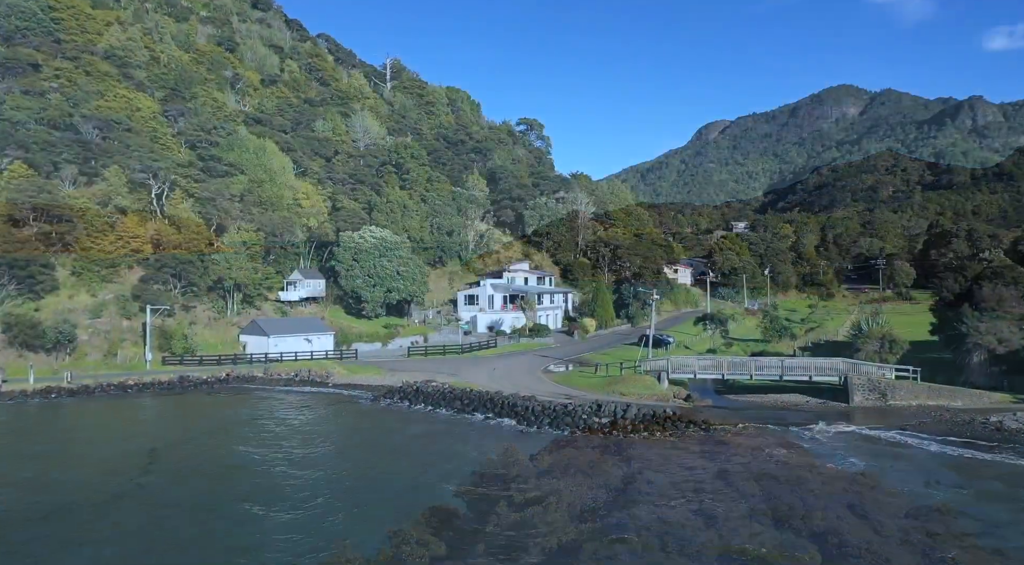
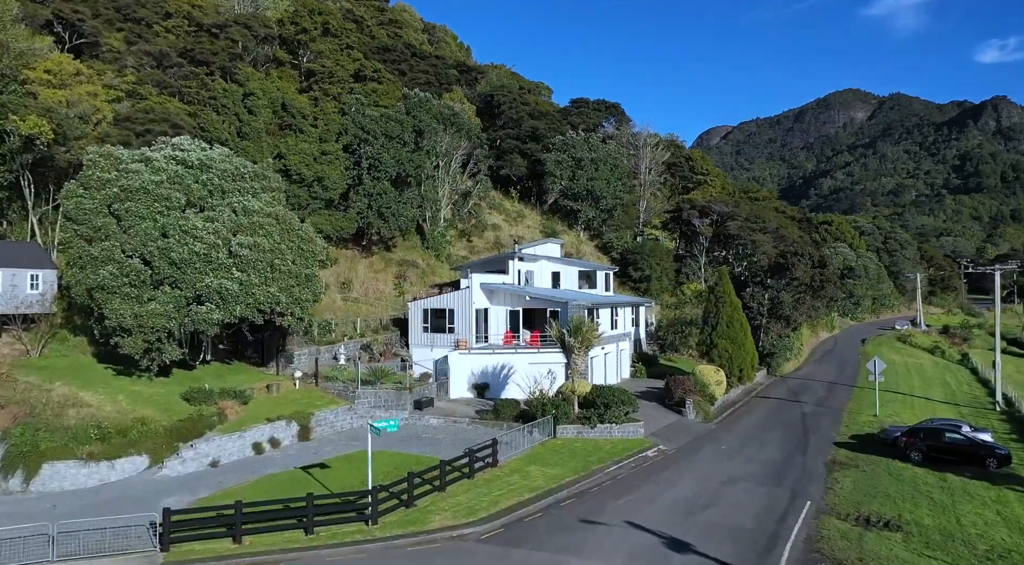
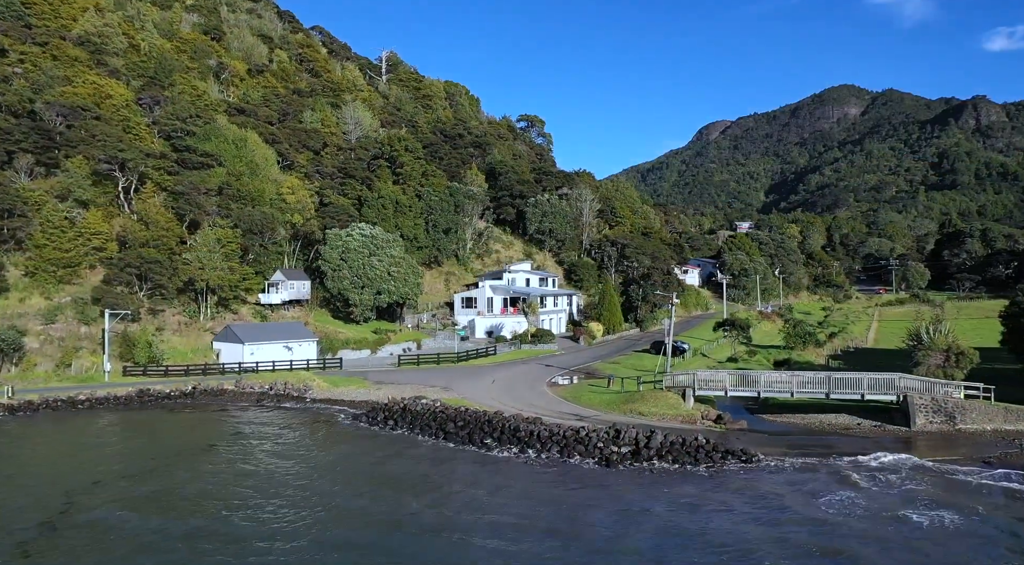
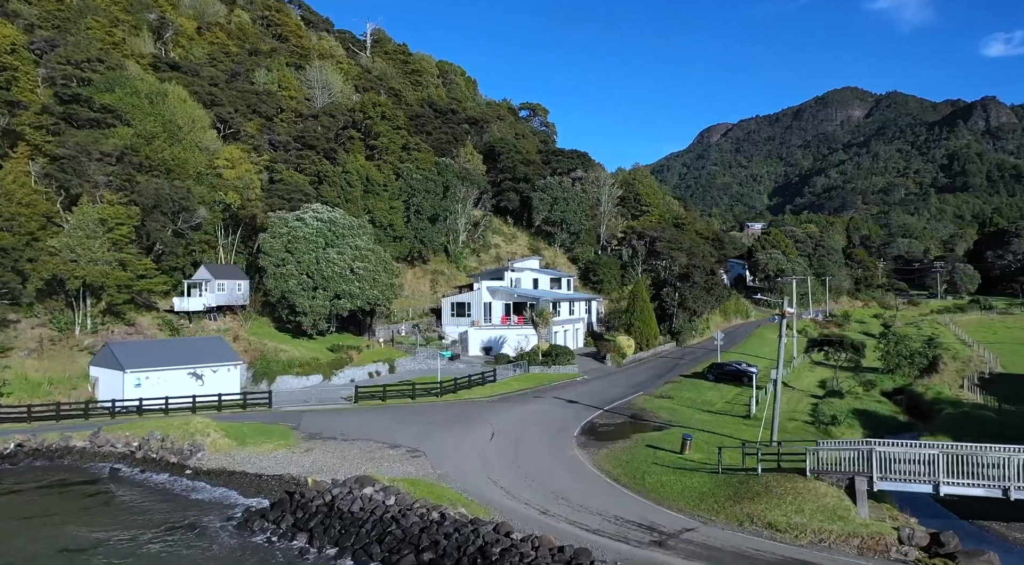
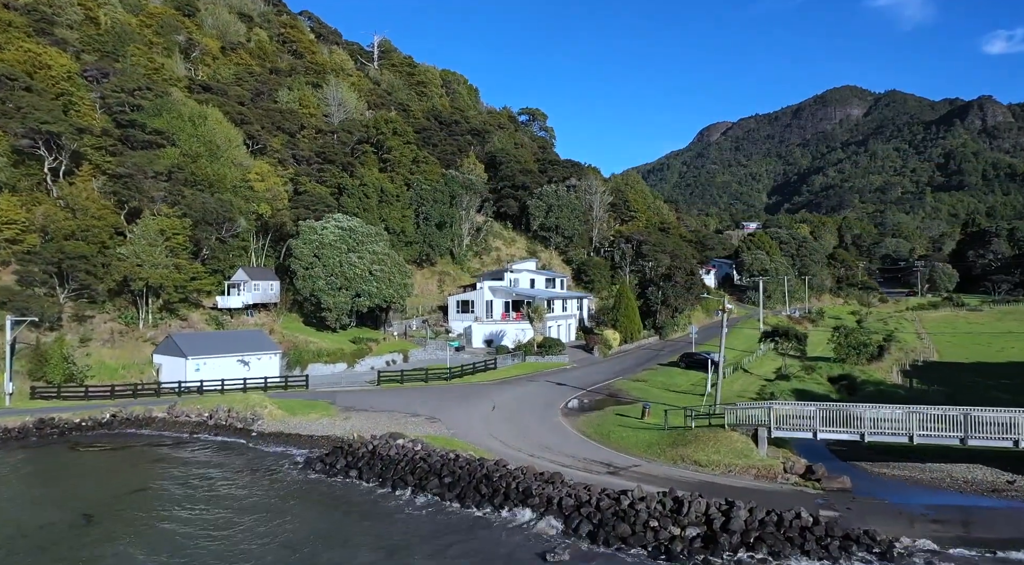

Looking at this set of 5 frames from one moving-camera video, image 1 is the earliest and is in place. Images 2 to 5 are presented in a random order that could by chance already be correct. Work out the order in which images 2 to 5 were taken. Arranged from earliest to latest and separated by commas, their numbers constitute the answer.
3, 5, 4, 2
